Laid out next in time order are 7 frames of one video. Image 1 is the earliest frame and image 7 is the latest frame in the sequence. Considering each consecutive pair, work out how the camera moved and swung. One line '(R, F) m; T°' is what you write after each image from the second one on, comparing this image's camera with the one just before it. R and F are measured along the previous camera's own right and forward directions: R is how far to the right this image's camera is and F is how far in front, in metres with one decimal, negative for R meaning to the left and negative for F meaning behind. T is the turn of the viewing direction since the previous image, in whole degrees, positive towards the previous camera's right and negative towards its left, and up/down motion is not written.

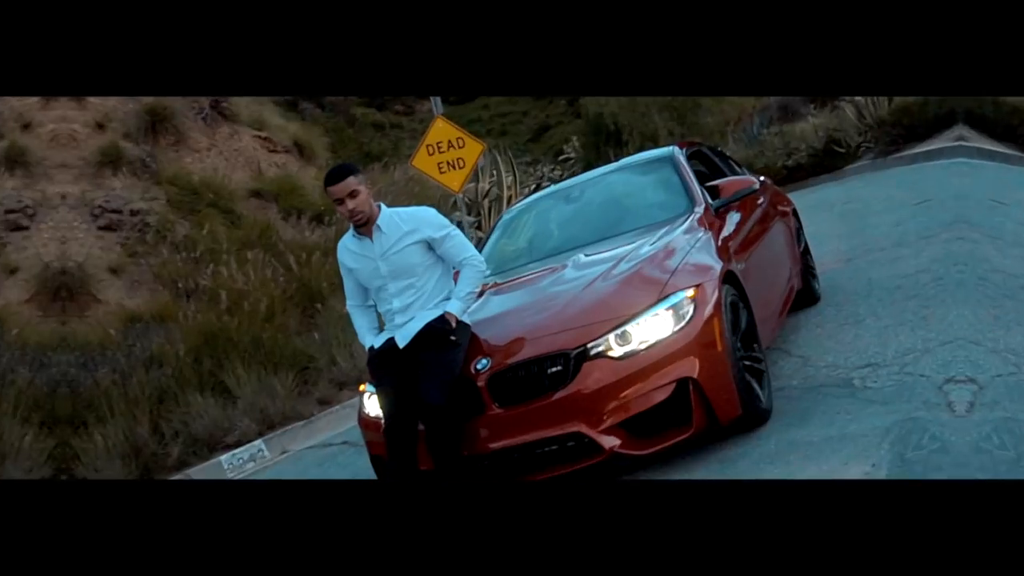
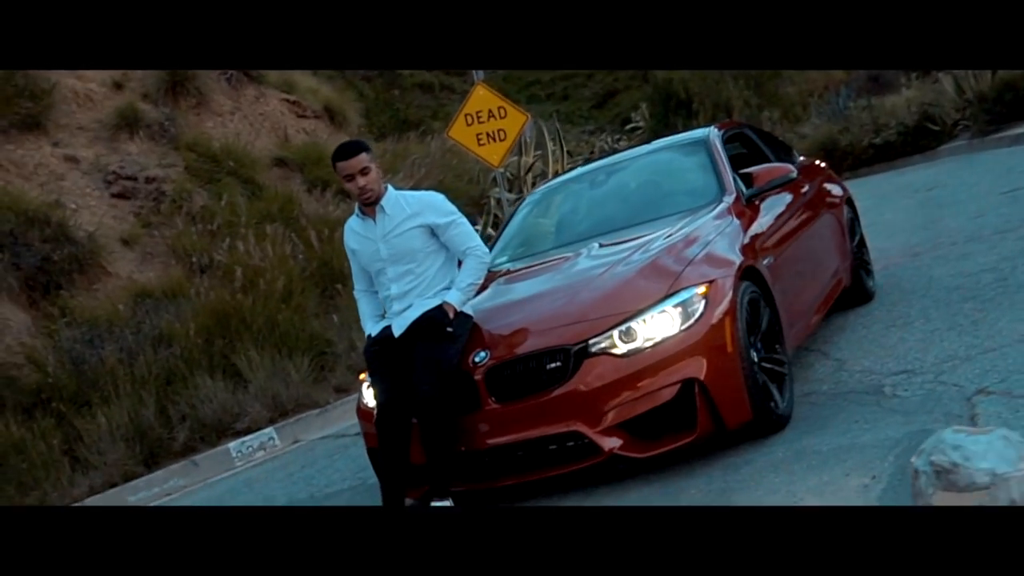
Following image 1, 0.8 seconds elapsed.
(+0.2, +0.5) m; -3°
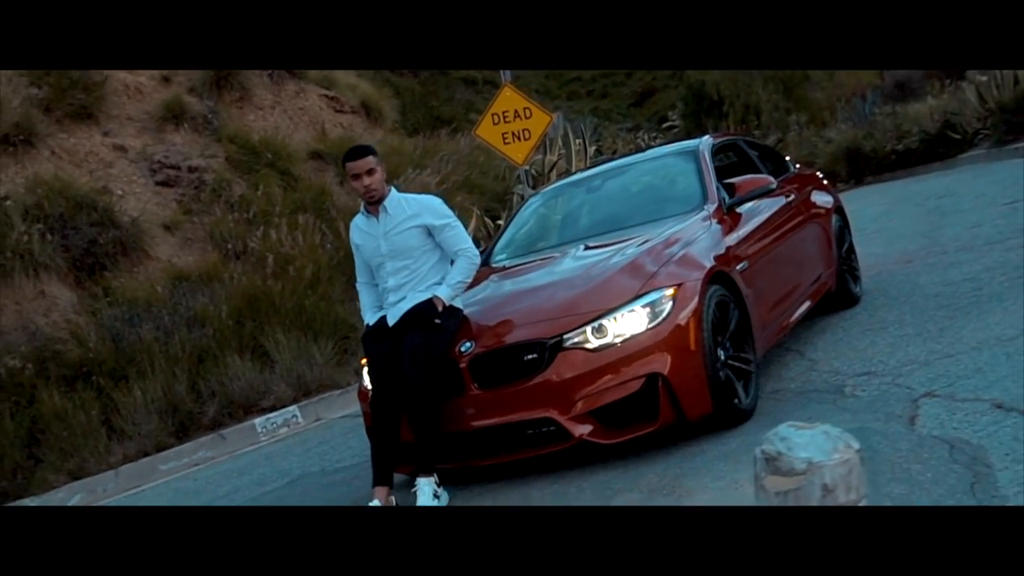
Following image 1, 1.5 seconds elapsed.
(+0.2, -0.4) m; -3°
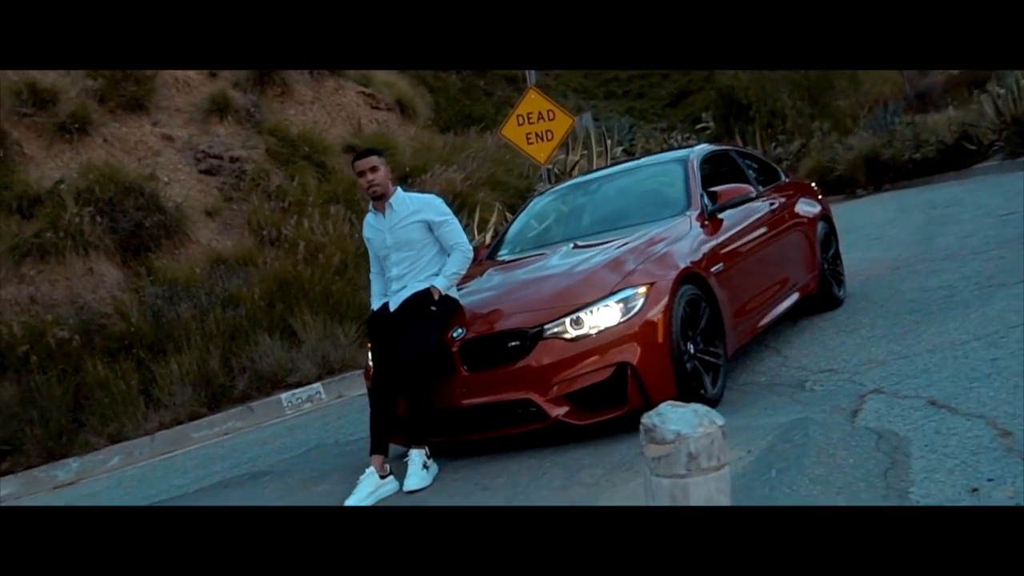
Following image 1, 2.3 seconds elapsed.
(+0.2, -0.5) m; -2°
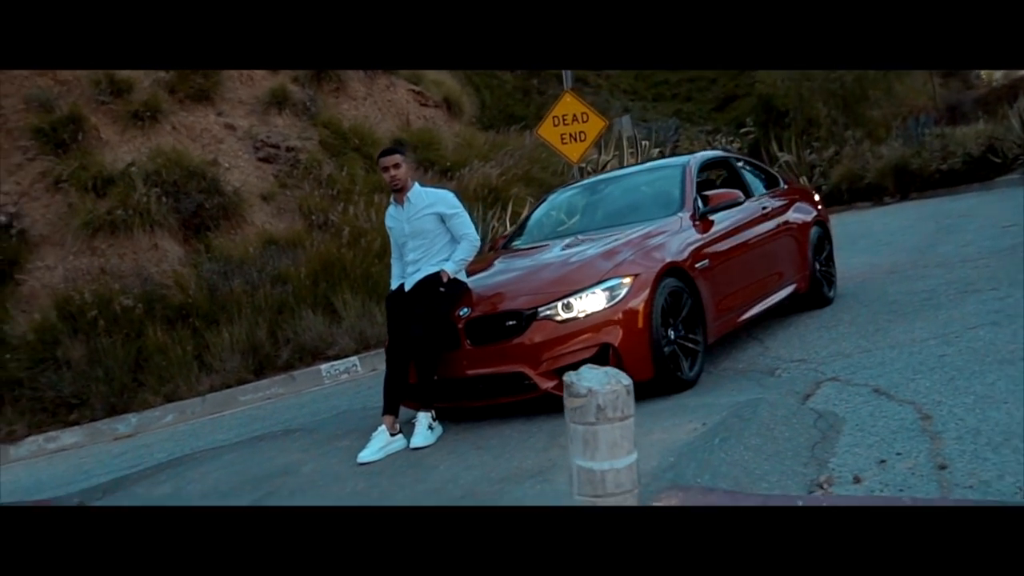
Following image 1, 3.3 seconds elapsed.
(+0.3, -0.6) m; -3°
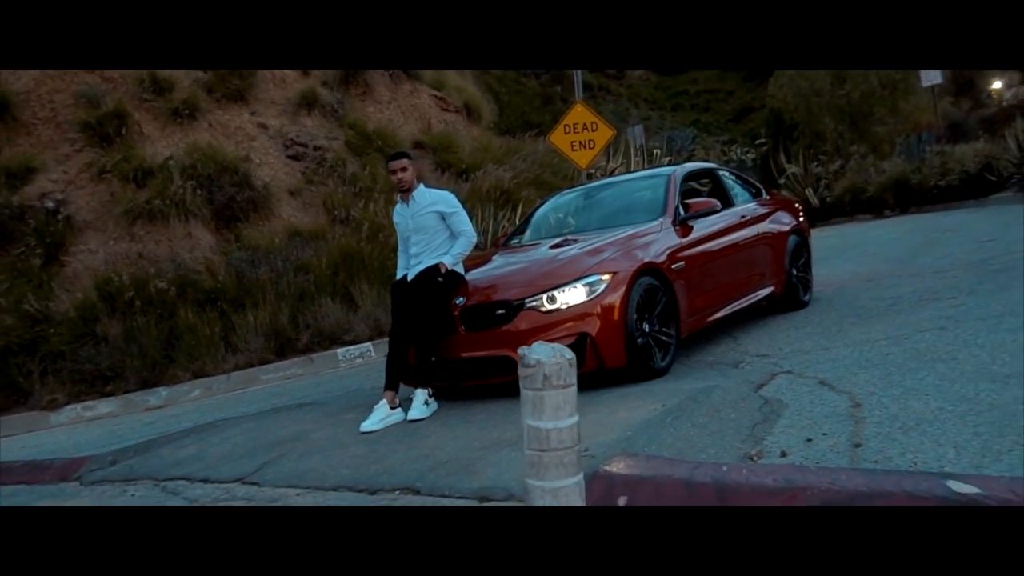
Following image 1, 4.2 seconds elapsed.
(+0.2, -0.6) m; -2°
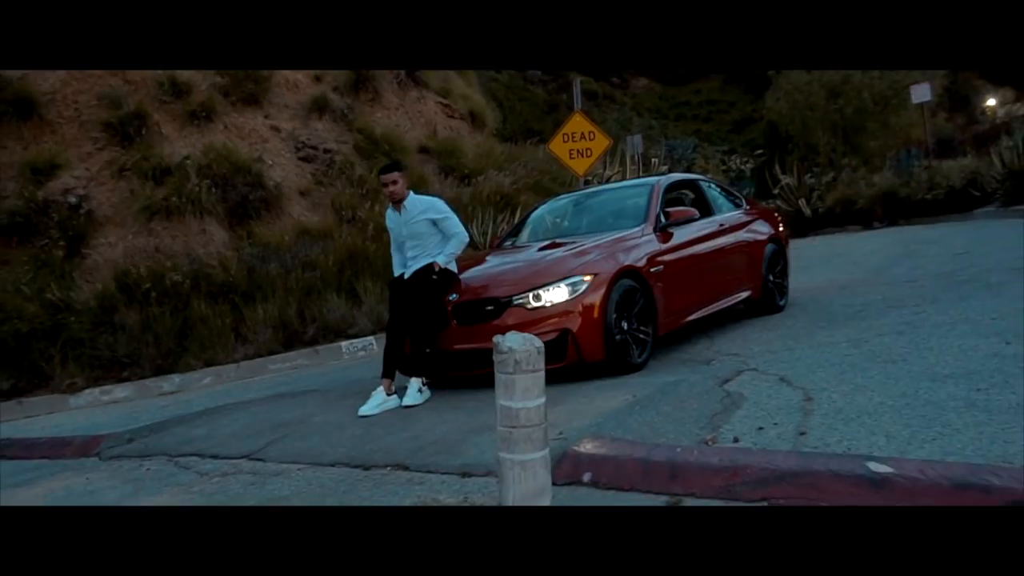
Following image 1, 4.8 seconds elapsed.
(+0.1, -0.5) m; -1°
